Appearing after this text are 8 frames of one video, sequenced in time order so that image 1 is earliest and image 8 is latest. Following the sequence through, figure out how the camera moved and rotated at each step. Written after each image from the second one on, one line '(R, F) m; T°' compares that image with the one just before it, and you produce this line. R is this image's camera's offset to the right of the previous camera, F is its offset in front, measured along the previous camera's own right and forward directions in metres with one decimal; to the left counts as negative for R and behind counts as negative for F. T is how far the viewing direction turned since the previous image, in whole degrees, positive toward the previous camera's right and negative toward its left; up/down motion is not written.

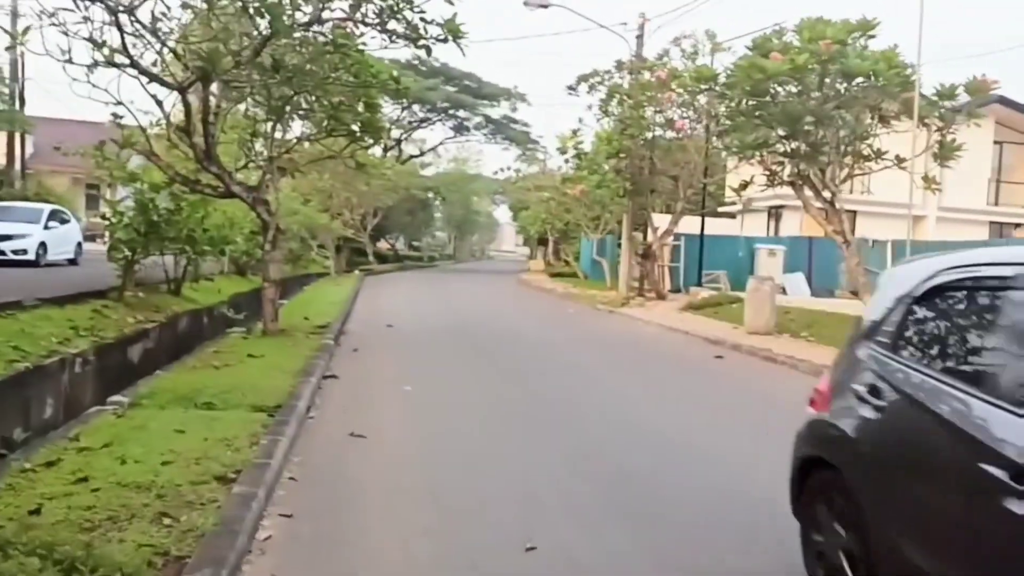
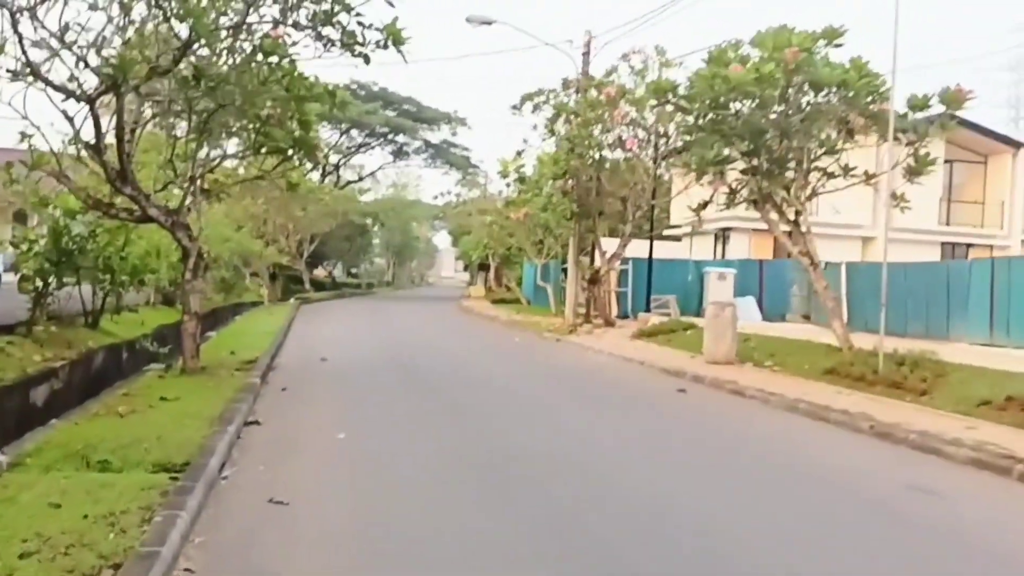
(-0.1, +1.3) m; +4°
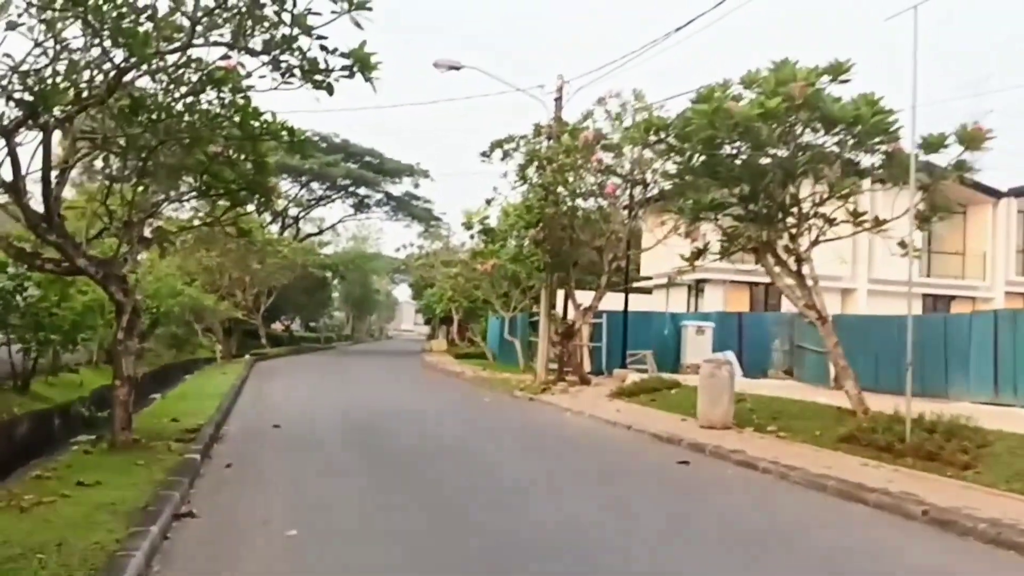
(-0.2, +1.5) m; +3°
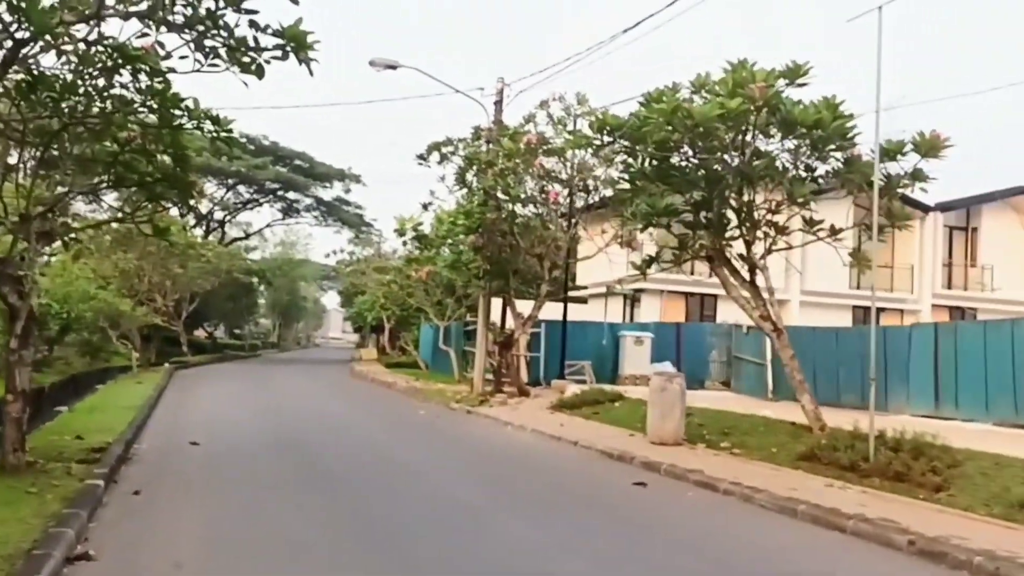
(-0.2, +0.8) m; +4°
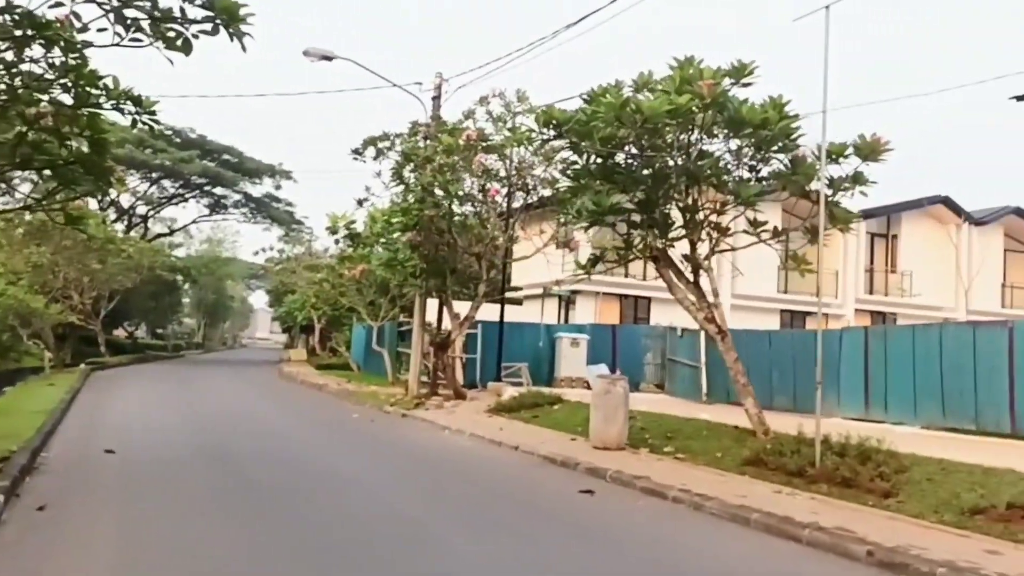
(-0.1, +0.5) m; +4°
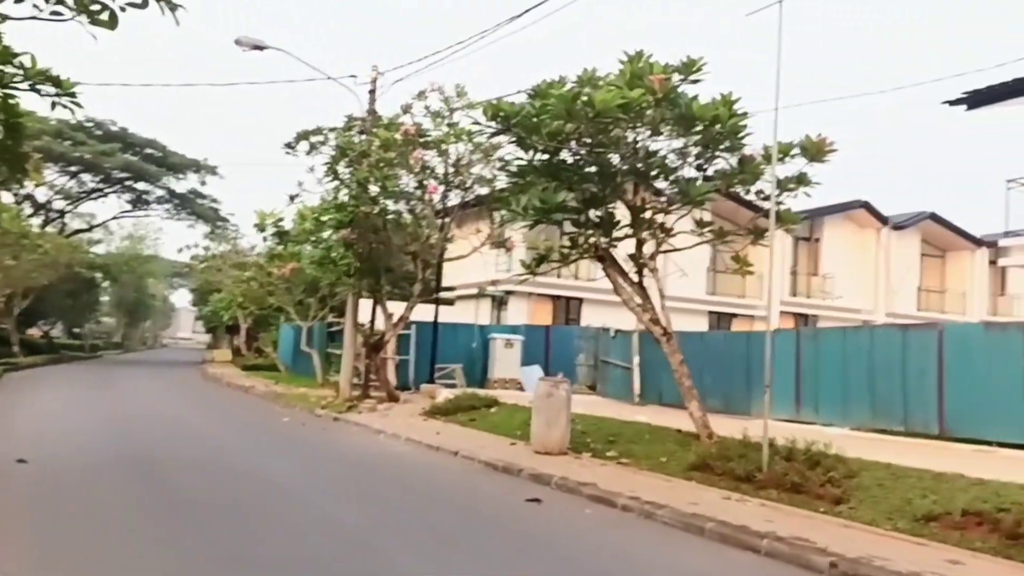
(-0.1, +0.5) m; +4°
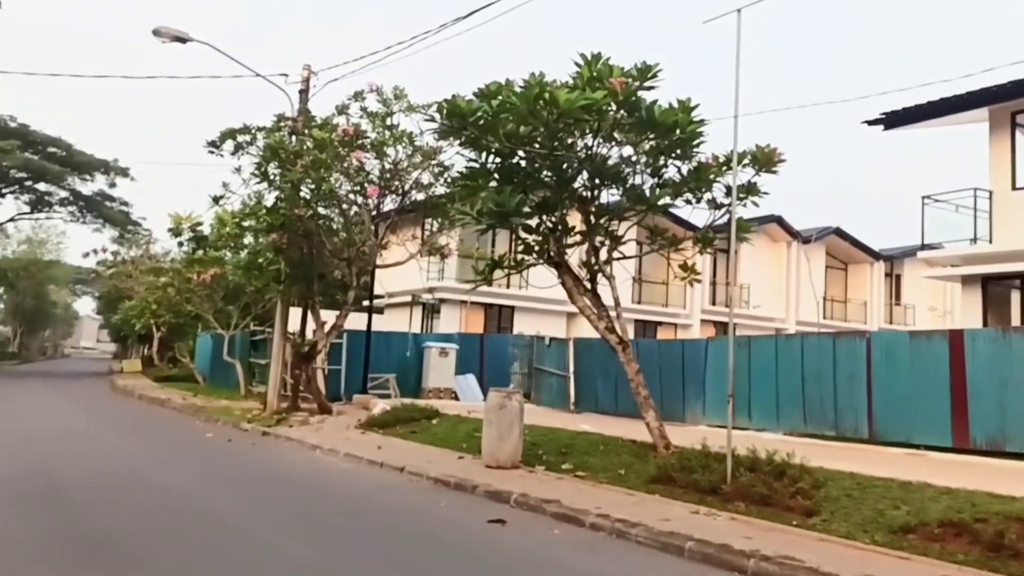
(-0.5, +0.5) m; +5°
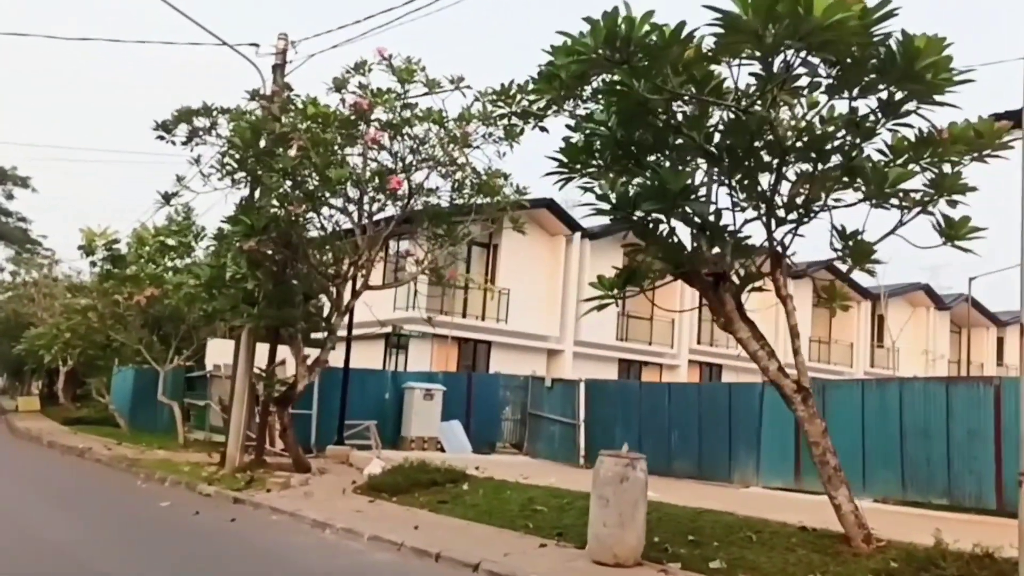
(-2.2, +3.9) m; +6°
